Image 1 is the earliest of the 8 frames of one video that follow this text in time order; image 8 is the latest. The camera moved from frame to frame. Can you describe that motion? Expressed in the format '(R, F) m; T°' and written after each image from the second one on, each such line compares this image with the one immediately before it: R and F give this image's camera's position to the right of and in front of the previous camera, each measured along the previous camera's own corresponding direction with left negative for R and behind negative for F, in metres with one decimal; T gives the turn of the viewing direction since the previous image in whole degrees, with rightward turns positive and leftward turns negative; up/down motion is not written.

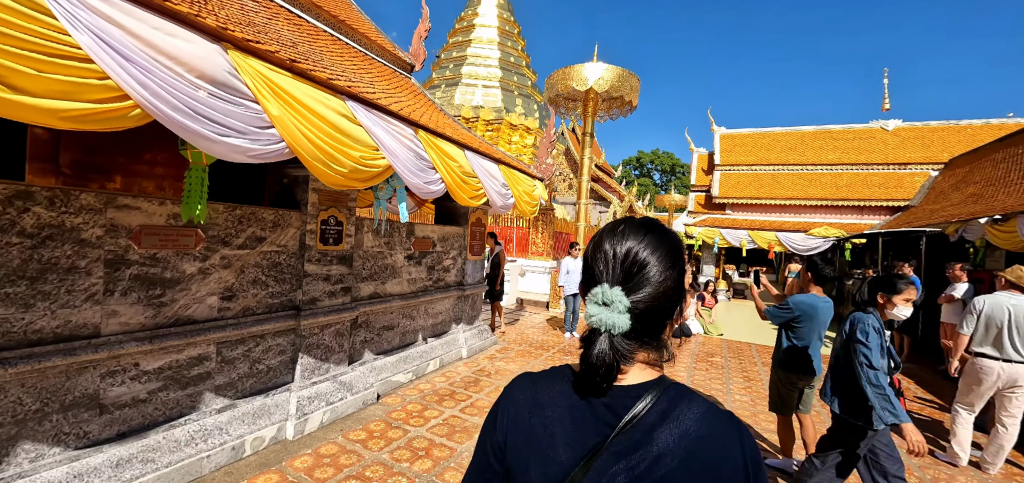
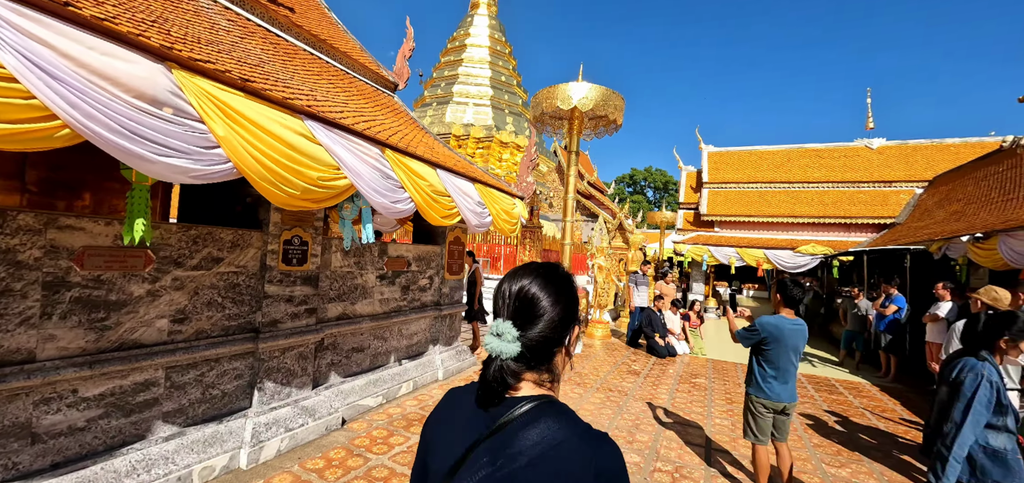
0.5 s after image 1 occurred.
(+0.3, +0.1) m; 0°
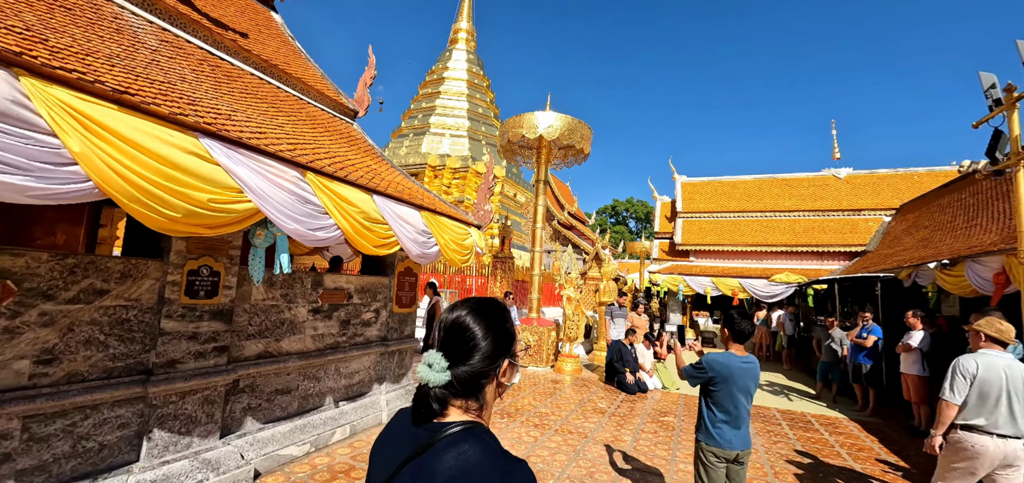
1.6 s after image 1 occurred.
(+0.5, +0.3) m; +1°
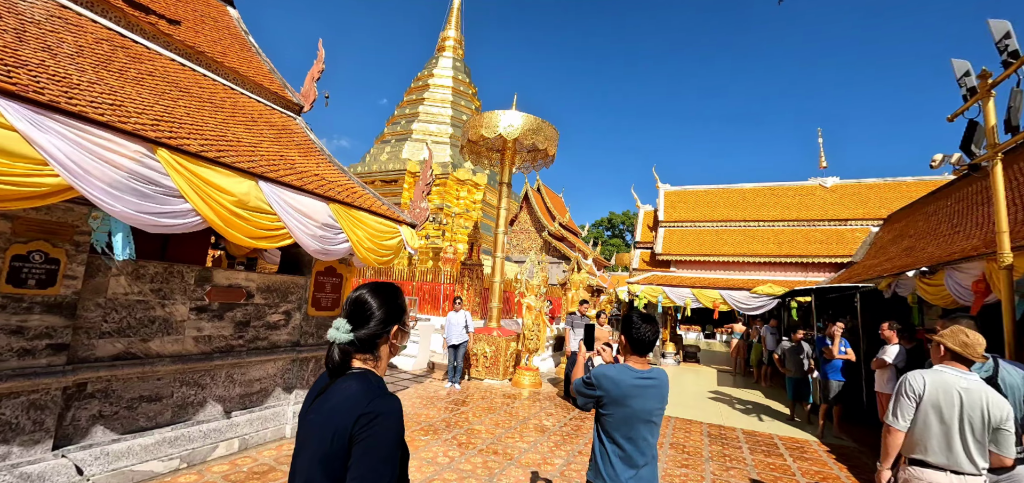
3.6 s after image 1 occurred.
(+0.9, +0.5) m; -1°
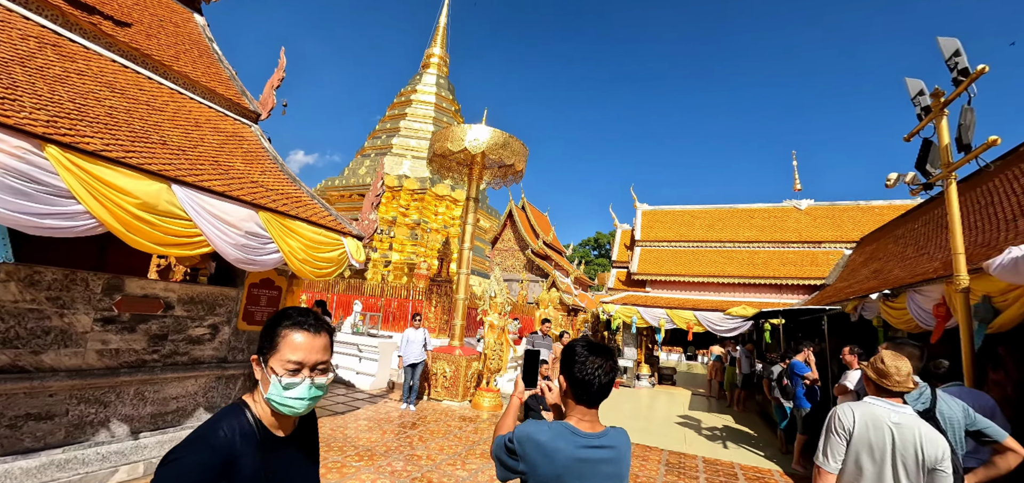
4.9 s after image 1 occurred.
(+0.5, +0.2) m; +1°
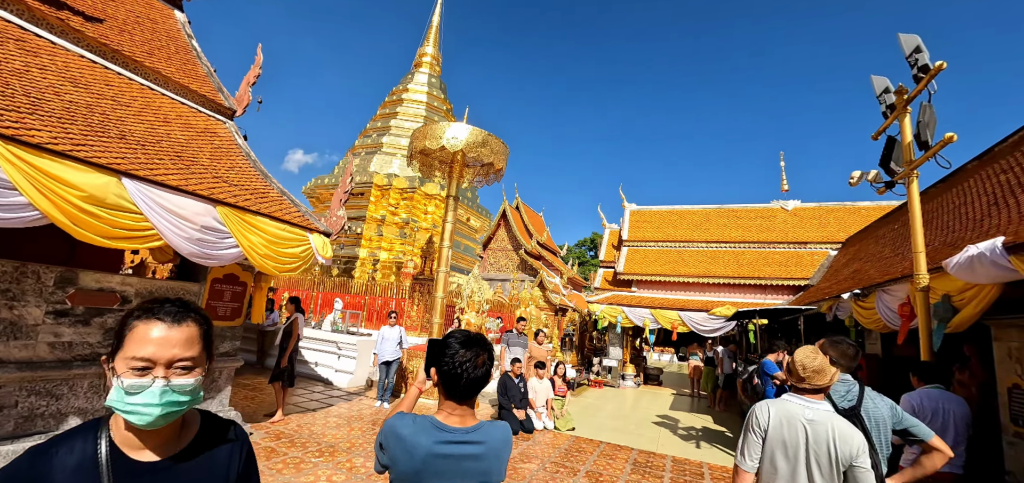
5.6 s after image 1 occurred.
(+0.4, 0.0) m; 0°
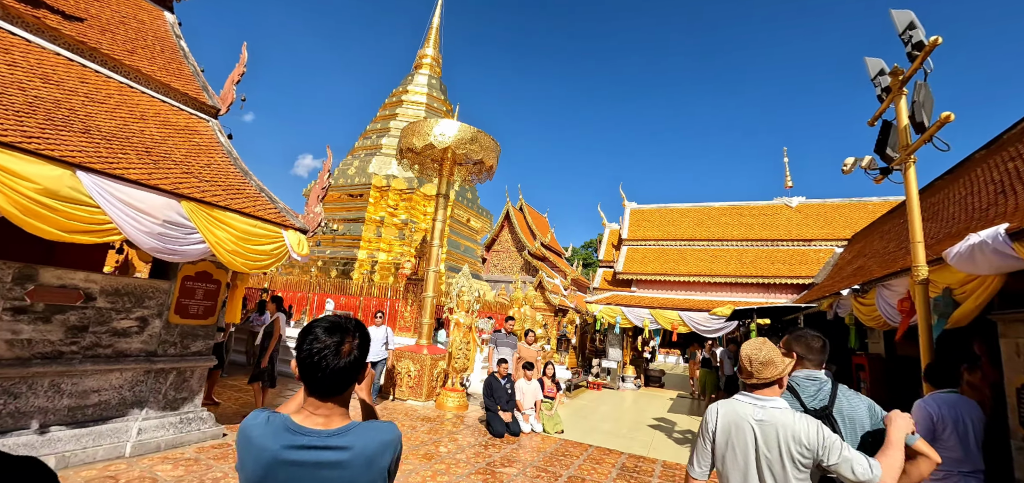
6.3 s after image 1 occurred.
(+0.4, +0.2) m; -2°
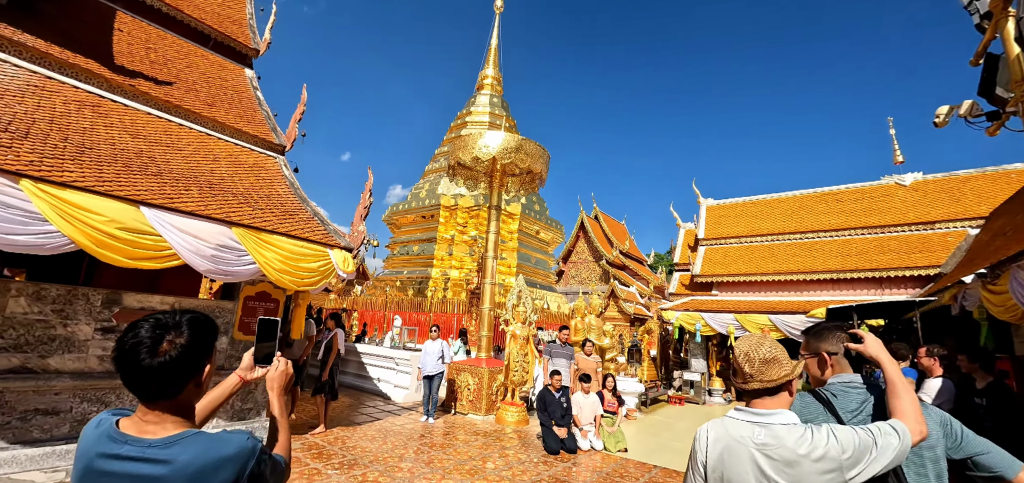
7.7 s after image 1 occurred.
(+0.6, +0.3) m; -12°
